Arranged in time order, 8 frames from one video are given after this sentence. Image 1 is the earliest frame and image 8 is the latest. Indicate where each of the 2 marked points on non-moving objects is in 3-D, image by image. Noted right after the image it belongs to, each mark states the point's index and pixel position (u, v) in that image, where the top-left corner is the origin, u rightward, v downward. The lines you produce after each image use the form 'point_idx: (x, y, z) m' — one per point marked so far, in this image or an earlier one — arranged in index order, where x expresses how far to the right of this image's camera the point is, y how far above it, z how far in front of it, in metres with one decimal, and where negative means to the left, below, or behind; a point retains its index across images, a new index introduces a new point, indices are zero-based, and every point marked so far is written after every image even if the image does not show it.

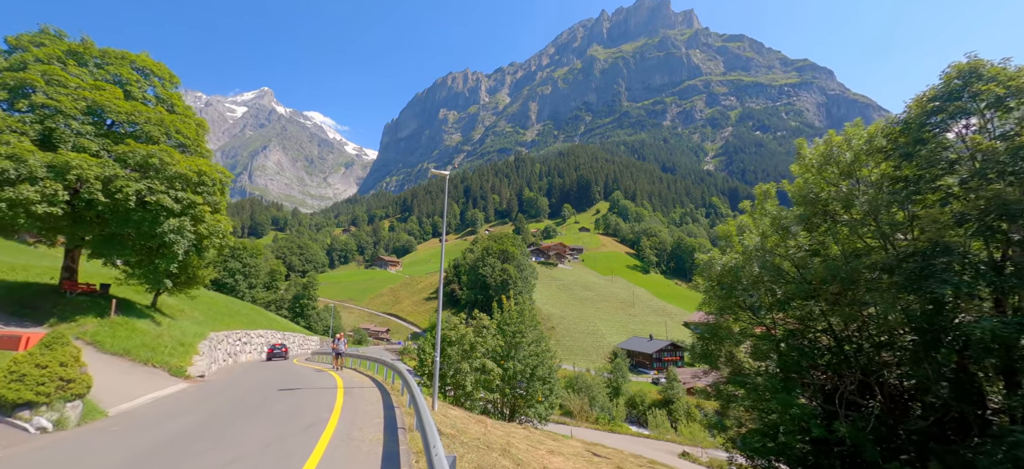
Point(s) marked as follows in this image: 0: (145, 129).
0: (-11.9, +3.4, +15.6) m
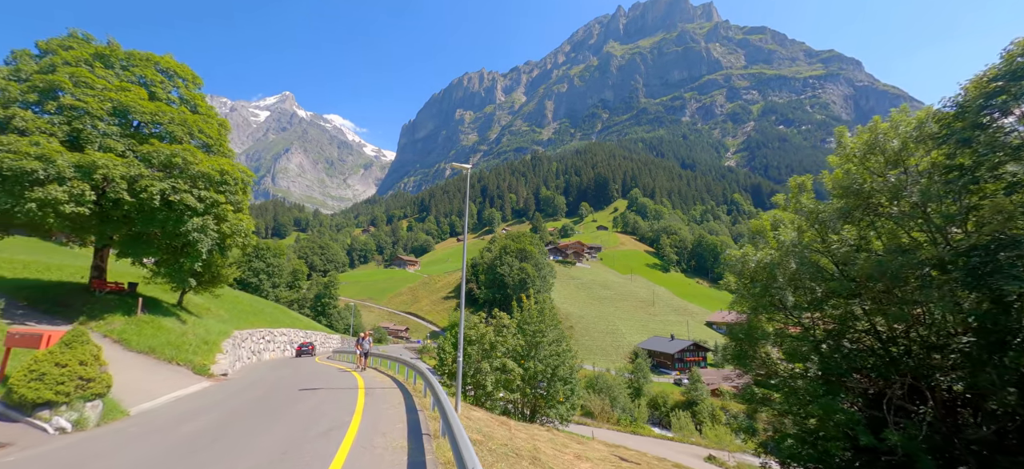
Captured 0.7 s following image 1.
0: (-11.3, +3.4, +15.8) m
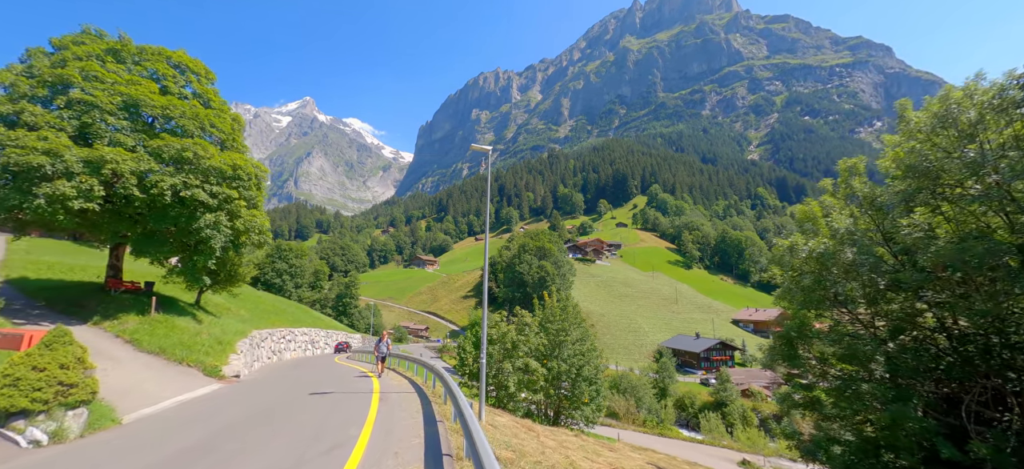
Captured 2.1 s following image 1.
0: (-10.6, +3.5, +15.3) m
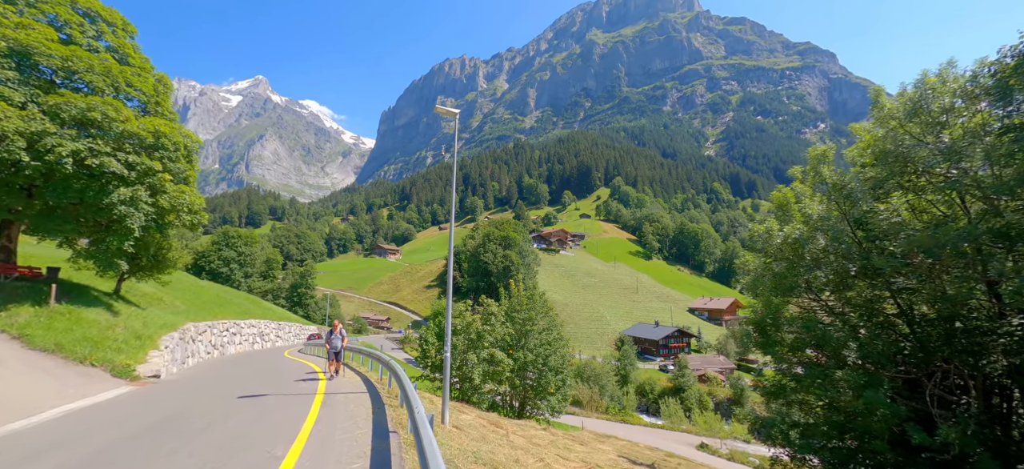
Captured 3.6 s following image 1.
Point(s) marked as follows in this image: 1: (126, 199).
0: (-11.5, +4.1, +13.0) m
1: (-10.3, +1.0, +12.8) m
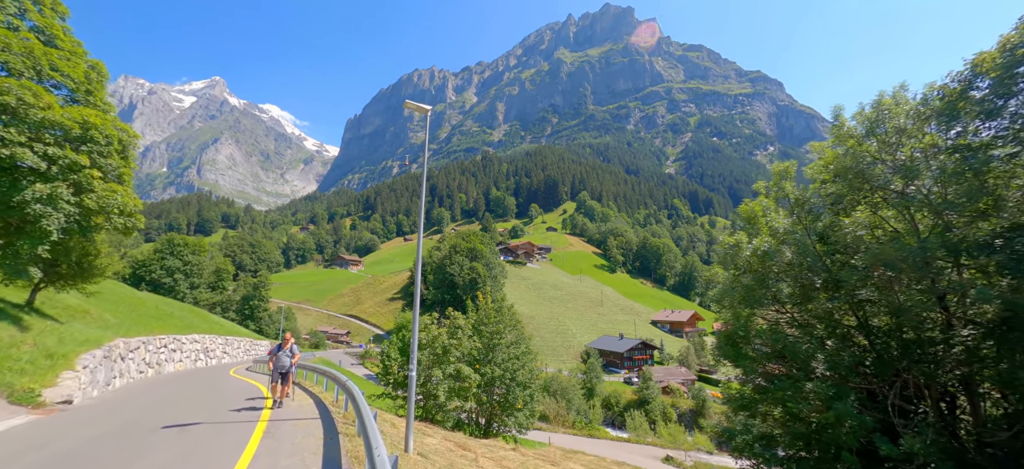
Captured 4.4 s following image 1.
0: (-12.1, +4.1, +11.4) m
1: (-10.9, +0.9, +11.2) m
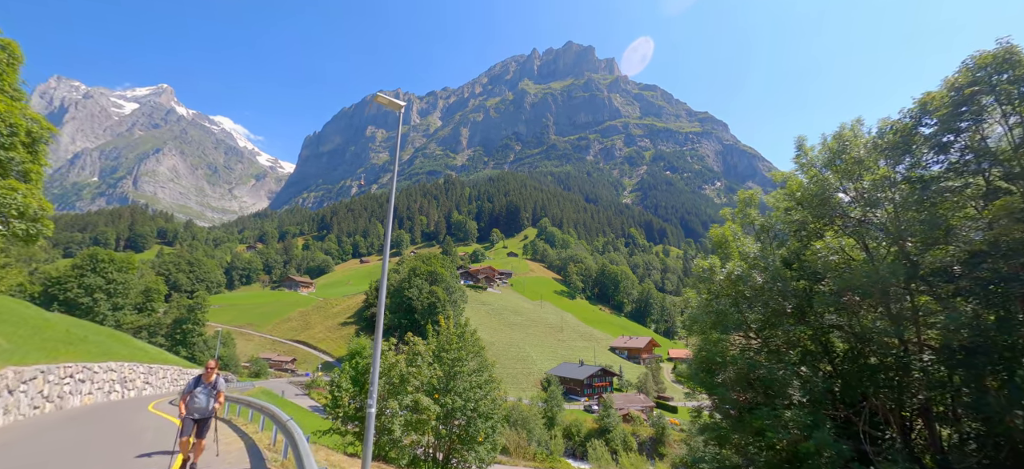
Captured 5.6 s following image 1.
0: (-12.5, +4.1, +9.0) m
1: (-11.4, +0.9, +8.8) m
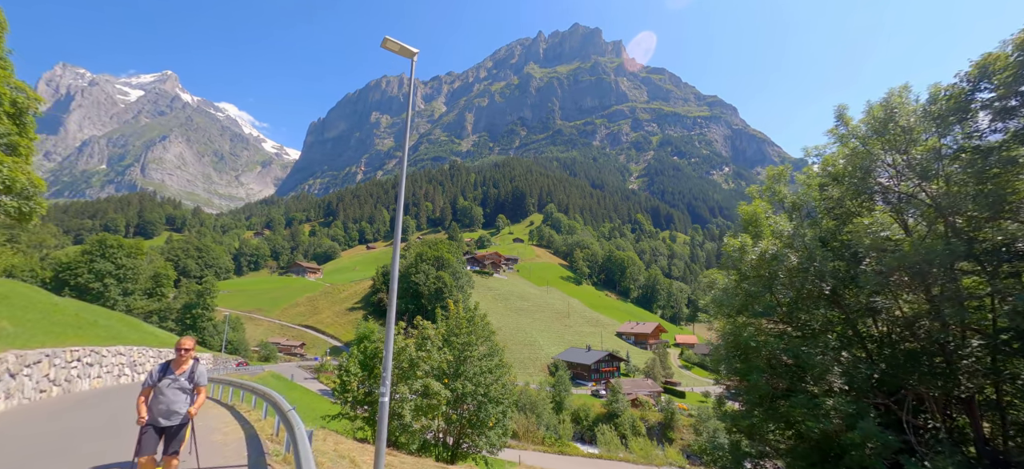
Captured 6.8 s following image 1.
0: (-12.1, +4.6, +8.4) m
1: (-11.0, +1.4, +8.3) m
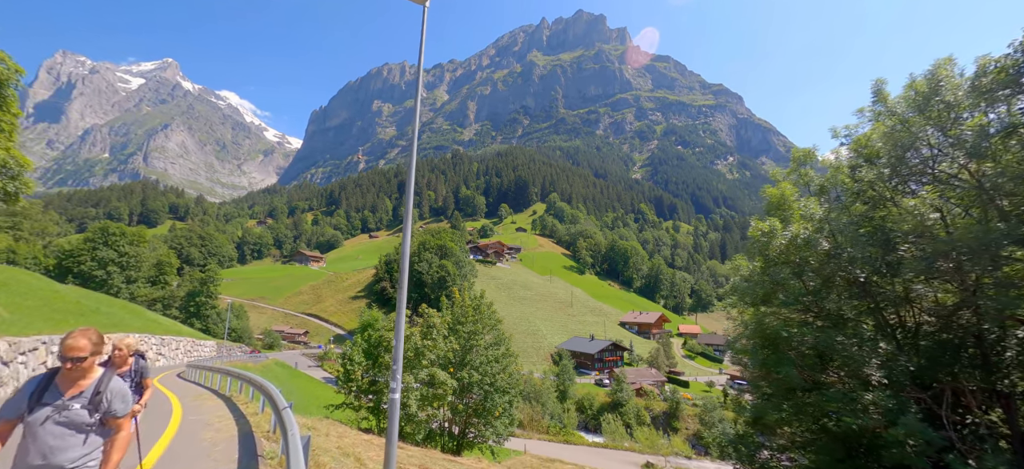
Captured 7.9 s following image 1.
0: (-11.9, +4.9, +7.8) m
1: (-10.8, +1.7, +7.7) m
